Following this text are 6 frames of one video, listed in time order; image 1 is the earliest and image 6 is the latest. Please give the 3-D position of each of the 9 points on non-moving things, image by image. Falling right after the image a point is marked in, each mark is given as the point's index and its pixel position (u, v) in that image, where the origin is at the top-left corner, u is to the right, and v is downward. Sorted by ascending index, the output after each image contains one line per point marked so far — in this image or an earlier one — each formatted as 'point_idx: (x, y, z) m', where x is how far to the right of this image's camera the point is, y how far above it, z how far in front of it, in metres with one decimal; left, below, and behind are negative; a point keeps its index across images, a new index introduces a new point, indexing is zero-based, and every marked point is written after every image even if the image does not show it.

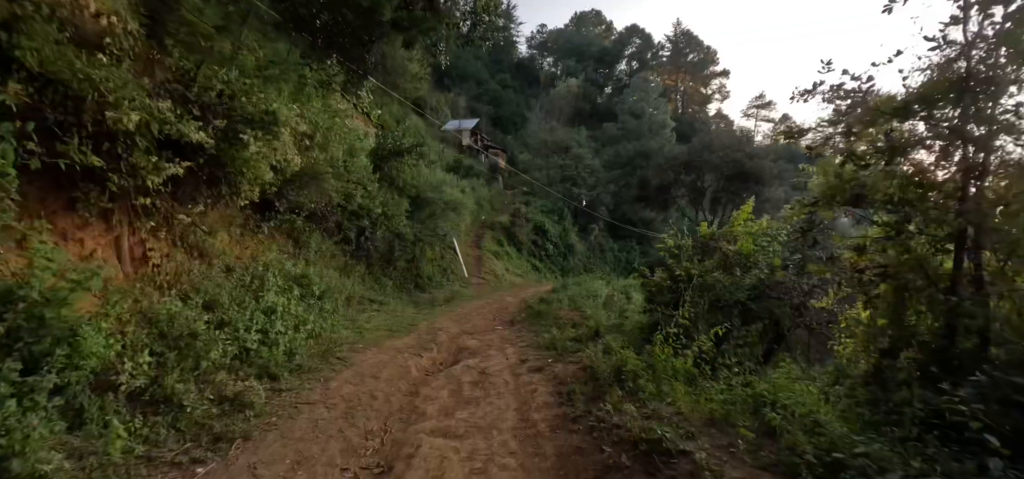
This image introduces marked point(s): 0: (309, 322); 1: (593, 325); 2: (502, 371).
0: (-3.1, -1.3, +7.8) m
1: (+1.5, -1.6, +9.3) m
2: (-0.1, -1.8, +6.9) m
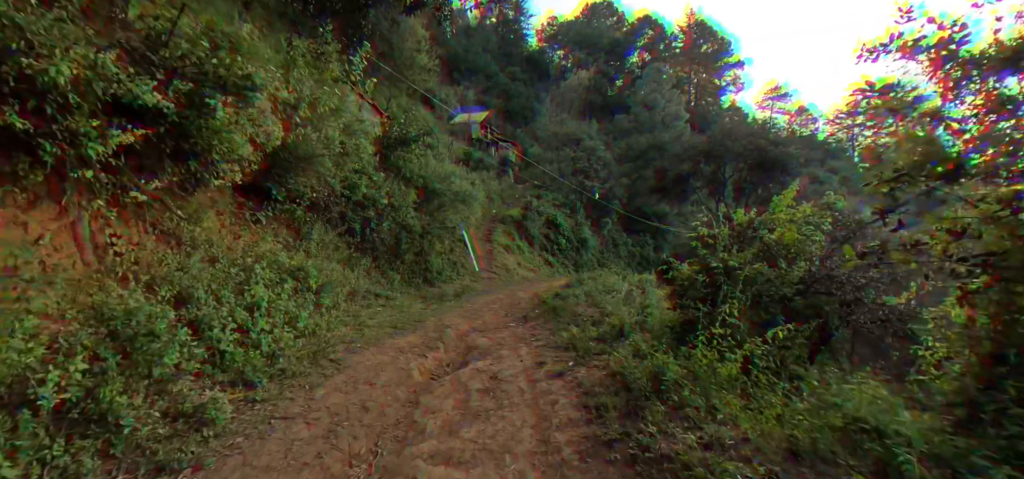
0: (-2.9, -1.1, +7.0) m
1: (+1.7, -1.4, +8.3) m
2: (+0.1, -1.6, +6.0) m
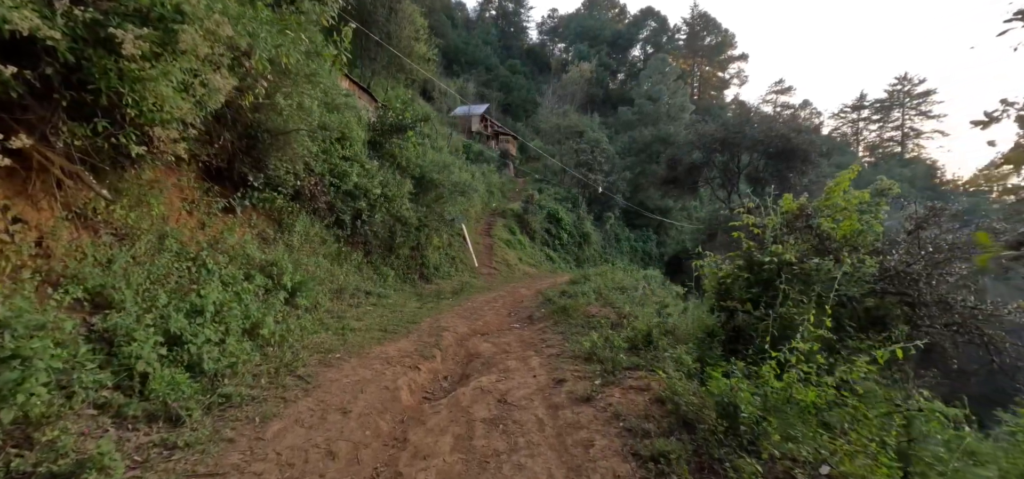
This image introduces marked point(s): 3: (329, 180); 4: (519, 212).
0: (-2.8, -1.0, +5.7) m
1: (+1.9, -1.3, +7.1) m
2: (+0.2, -1.5, +4.7) m
3: (-3.7, +1.2, +10.3) m
4: (+0.2, +1.0, +18.8) m
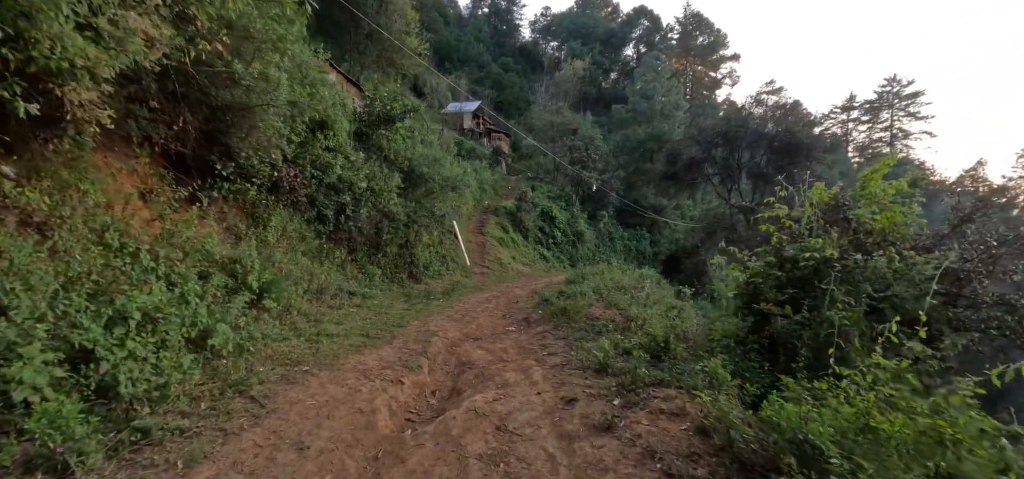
0: (-2.8, -0.9, +4.8) m
1: (+1.8, -1.2, +6.2) m
2: (+0.2, -1.4, +3.8) m
3: (-3.8, +1.3, +9.4) m
4: (0.0, +1.1, +18.0) m
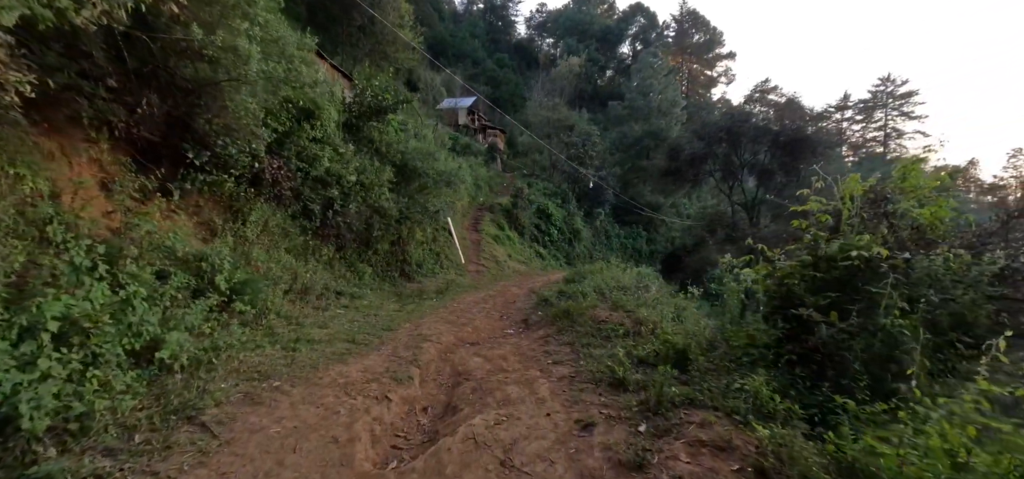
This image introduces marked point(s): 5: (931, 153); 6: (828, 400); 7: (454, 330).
0: (-2.8, -0.8, +4.0) m
1: (+1.9, -1.1, +5.6) m
2: (+0.2, -1.4, +3.1) m
3: (-3.8, +1.3, +8.6) m
4: (-0.1, +1.2, +17.2) m
5: (+3.8, +0.8, +4.6) m
6: (+2.7, -1.4, +4.3) m
7: (-0.9, -1.4, +7.6) m
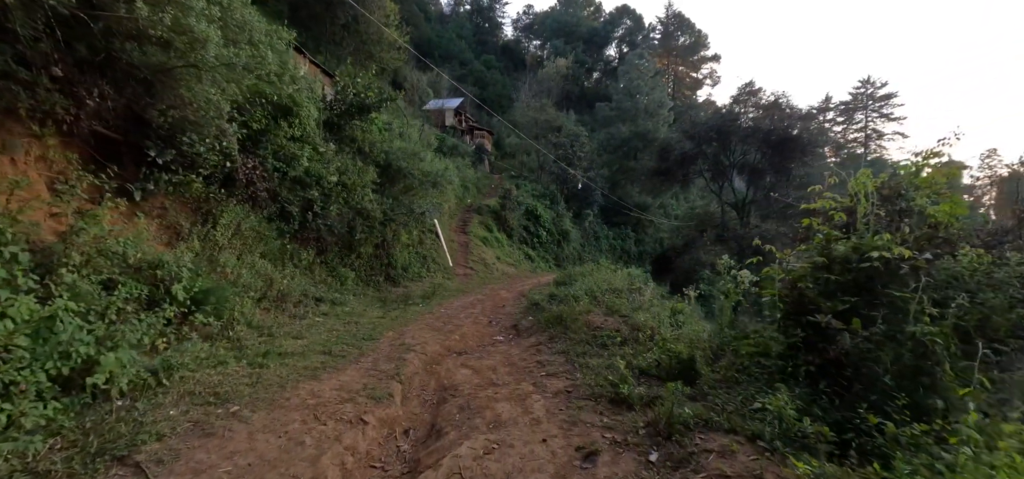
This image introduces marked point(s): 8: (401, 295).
0: (-2.8, -0.9, +3.5) m
1: (+1.8, -1.1, +5.1) m
2: (+0.2, -1.4, +2.7) m
3: (-4.0, +1.3, +8.1) m
4: (-0.5, +1.1, +16.8) m
5: (+3.7, +0.8, +4.2) m
6: (+2.6, -1.4, +3.8) m
7: (-1.0, -1.4, +7.1) m
8: (-2.2, -1.1, +9.8) m
